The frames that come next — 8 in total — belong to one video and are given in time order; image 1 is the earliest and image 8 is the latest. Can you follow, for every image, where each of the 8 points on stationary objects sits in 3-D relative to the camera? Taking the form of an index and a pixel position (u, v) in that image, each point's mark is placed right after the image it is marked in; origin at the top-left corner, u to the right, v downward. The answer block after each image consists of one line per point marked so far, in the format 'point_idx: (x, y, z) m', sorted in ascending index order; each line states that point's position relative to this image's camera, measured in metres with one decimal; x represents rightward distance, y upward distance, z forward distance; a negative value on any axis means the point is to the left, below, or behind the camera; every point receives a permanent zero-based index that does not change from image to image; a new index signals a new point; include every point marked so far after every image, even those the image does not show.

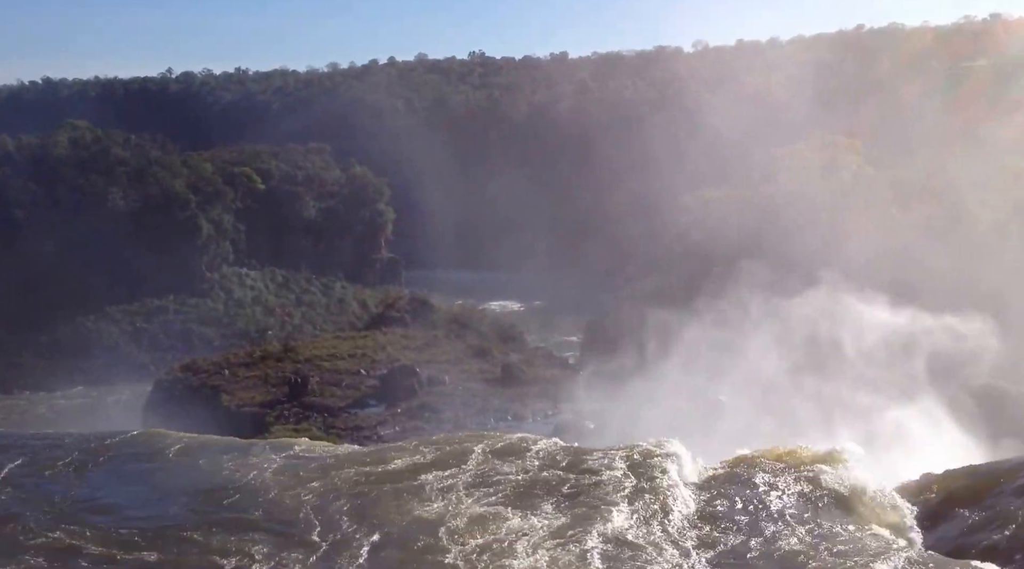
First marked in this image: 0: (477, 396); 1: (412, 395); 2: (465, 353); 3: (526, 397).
0: (-0.3, -1.4, +13.9) m
1: (-1.1, -1.3, +13.6) m
2: (-0.6, -0.9, +15.8) m
3: (+0.2, -1.4, +14.2) m
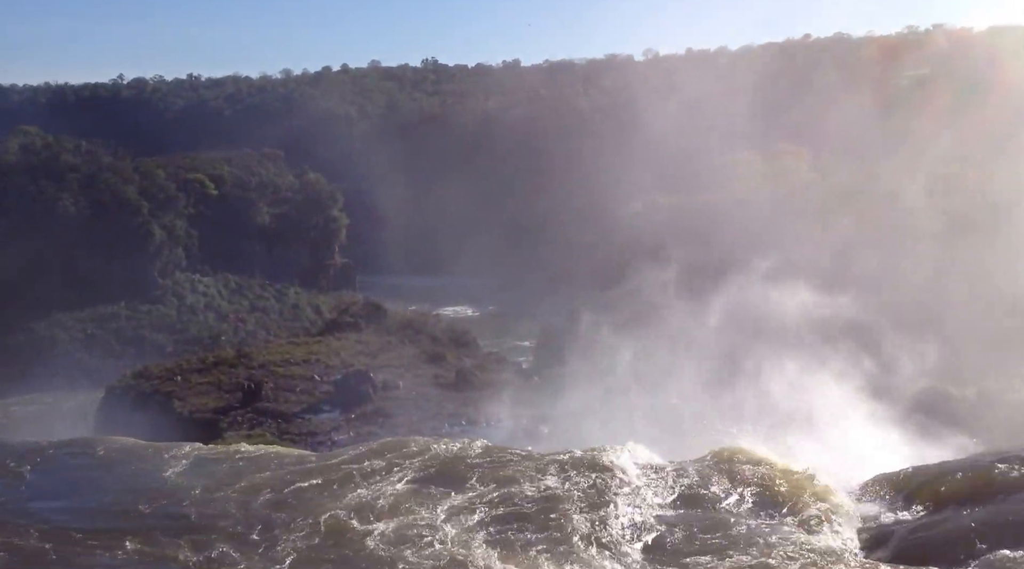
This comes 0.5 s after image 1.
0: (-1.0, -1.4, +14.0) m
1: (-1.7, -1.4, +13.8) m
2: (-1.3, -1.0, +15.9) m
3: (-0.4, -1.4, +14.4) m
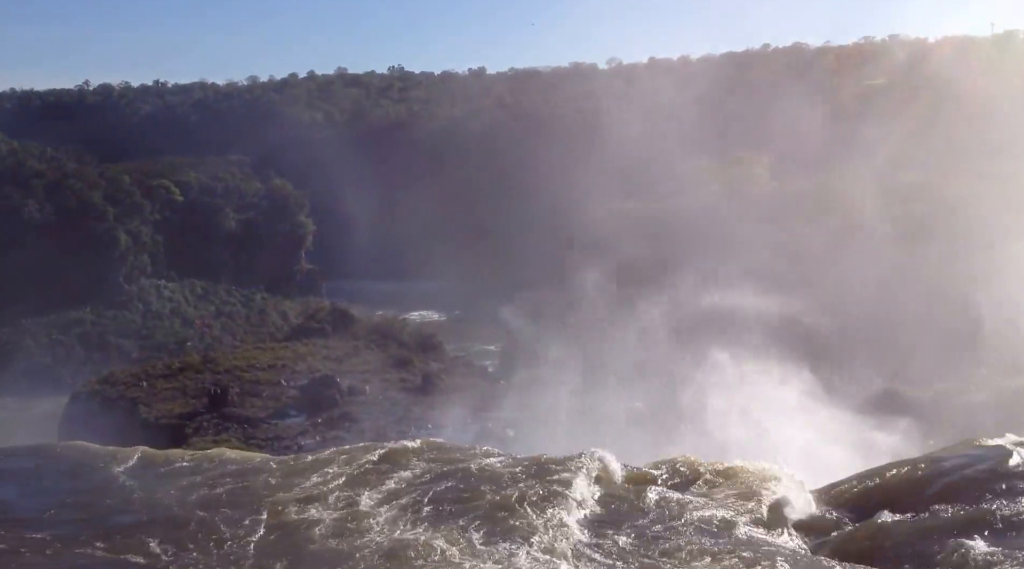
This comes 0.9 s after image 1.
0: (-1.4, -1.5, +14.2) m
1: (-2.1, -1.4, +13.9) m
2: (-1.8, -1.0, +16.1) m
3: (-0.8, -1.5, +14.6) m
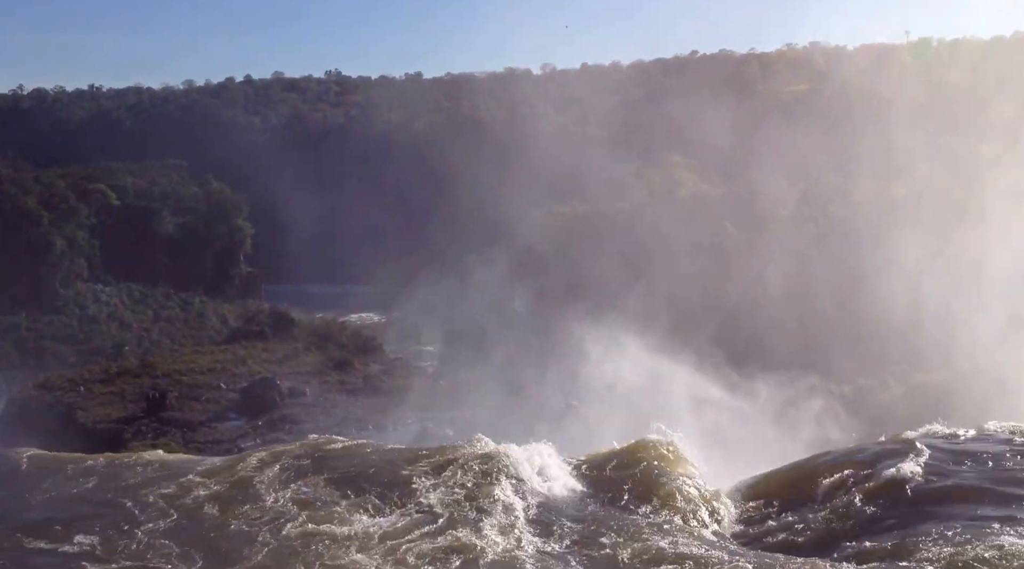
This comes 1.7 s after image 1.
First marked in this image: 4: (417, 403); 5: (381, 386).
0: (-2.1, -1.5, +14.5) m
1: (-2.9, -1.4, +14.2) m
2: (-2.6, -1.1, +16.3) m
3: (-1.6, -1.5, +14.9) m
4: (-1.2, -1.5, +15.2) m
5: (-1.8, -1.3, +15.3) m
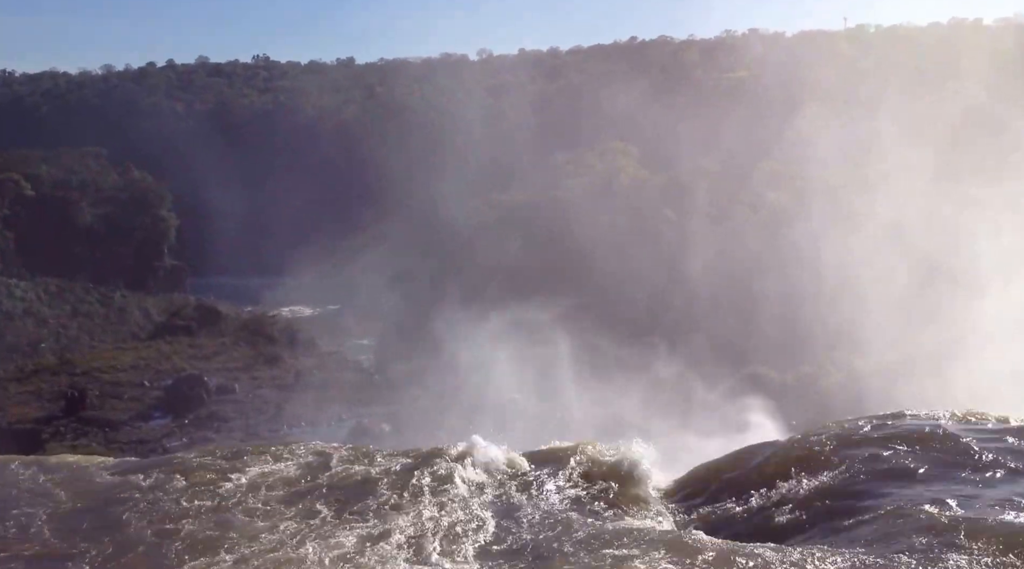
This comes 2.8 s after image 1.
0: (-2.8, -1.4, +13.8) m
1: (-3.5, -1.4, +13.4) m
2: (-3.4, -1.0, +15.6) m
3: (-2.3, -1.4, +14.2) m
4: (-1.9, -1.4, +14.5) m
5: (-2.5, -1.3, +14.6) m
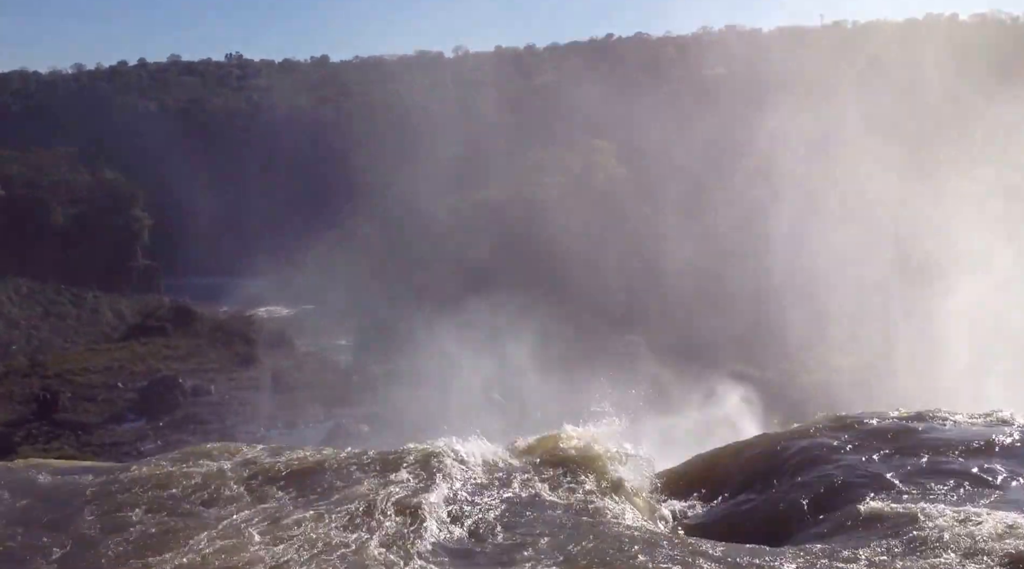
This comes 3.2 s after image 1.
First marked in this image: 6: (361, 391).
0: (-3.1, -1.4, +13.9) m
1: (-3.9, -1.3, +13.8) m
2: (-3.2, -0.9, +15.8) m
3: (-2.5, -1.4, +14.2) m
4: (-2.1, -1.4, +14.4) m
5: (-2.6, -1.2, +14.7) m
6: (-1.7, -1.3, +14.9) m
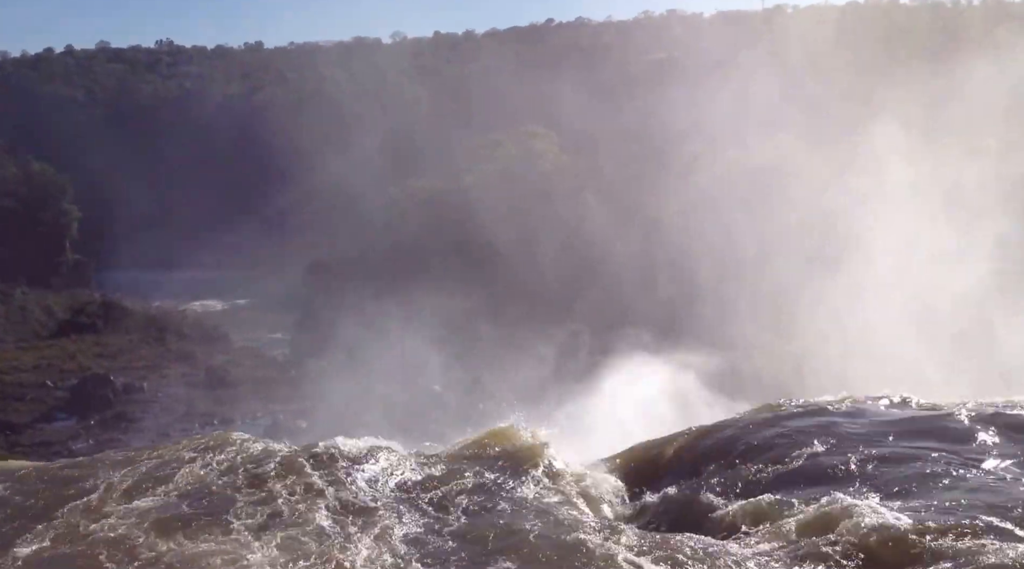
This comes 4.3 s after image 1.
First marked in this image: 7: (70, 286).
0: (-3.7, -1.3, +13.6) m
1: (-4.5, -1.3, +13.4) m
2: (-3.9, -0.8, +15.4) m
3: (-3.2, -1.3, +13.9) m
4: (-2.7, -1.3, +14.1) m
5: (-3.2, -1.1, +14.3) m
6: (-2.4, -1.2, +14.6) m
7: (-7.0, +0.1, +20.6) m
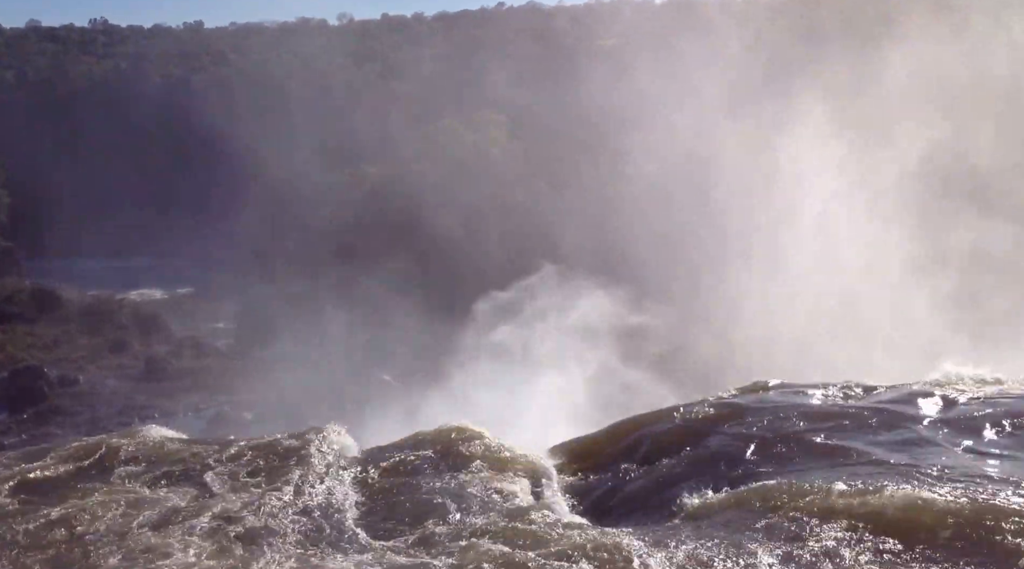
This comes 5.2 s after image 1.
0: (-4.3, -1.2, +13.1) m
1: (-5.0, -1.2, +12.9) m
2: (-4.6, -0.7, +15.0) m
3: (-3.7, -1.2, +13.4) m
4: (-3.3, -1.2, +13.7) m
5: (-3.8, -1.0, +13.9) m
6: (-3.0, -1.1, +14.1) m
7: (-7.9, +0.3, +20.0) m
